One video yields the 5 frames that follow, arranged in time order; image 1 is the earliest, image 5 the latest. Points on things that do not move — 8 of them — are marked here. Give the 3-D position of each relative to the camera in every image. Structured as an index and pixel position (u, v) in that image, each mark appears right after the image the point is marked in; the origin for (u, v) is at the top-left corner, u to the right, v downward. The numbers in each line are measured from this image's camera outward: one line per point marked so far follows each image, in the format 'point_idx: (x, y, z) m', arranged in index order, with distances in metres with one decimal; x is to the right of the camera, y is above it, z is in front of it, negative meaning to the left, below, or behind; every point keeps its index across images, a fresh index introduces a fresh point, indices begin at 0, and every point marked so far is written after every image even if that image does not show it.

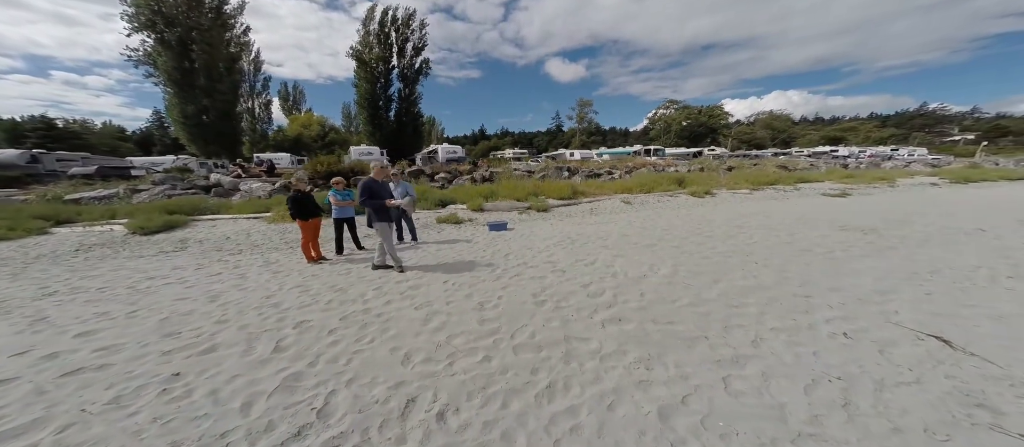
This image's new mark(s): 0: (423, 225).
0: (-2.4, -0.1, +9.2) m
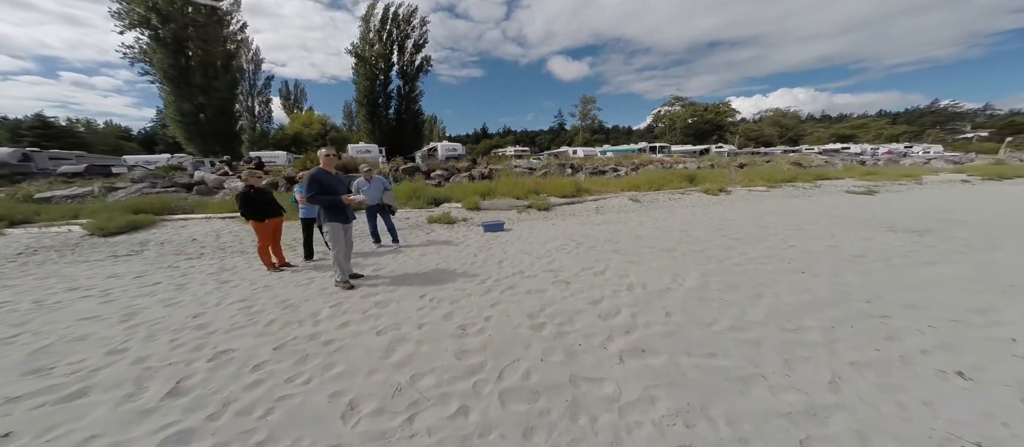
0: (-2.5, -0.1, +8.3) m
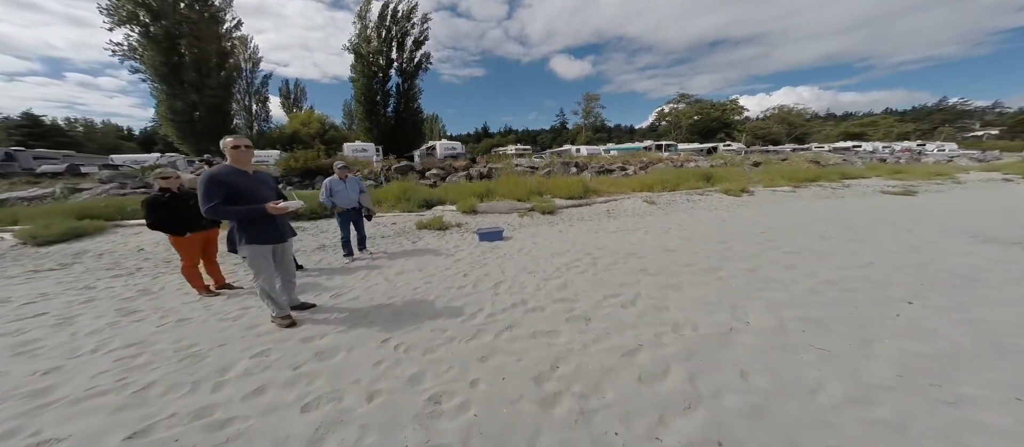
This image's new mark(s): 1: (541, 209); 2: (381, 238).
0: (-2.5, -0.2, +7.3) m
1: (+0.7, +0.4, +8.7) m
2: (-2.7, -0.3, +6.9) m
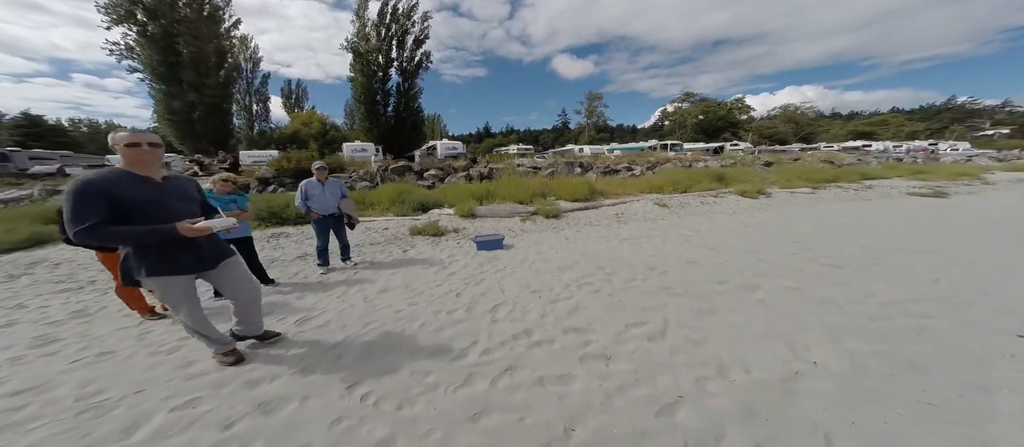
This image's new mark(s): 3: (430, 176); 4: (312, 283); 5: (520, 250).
0: (-2.5, -0.3, +6.7) m
1: (+0.8, +0.3, +8.1) m
2: (-2.7, -0.4, +6.3) m
3: (-3.4, +2.0, +13.8) m
4: (-2.6, -0.8, +4.4) m
5: (+0.1, -0.4, +5.5) m
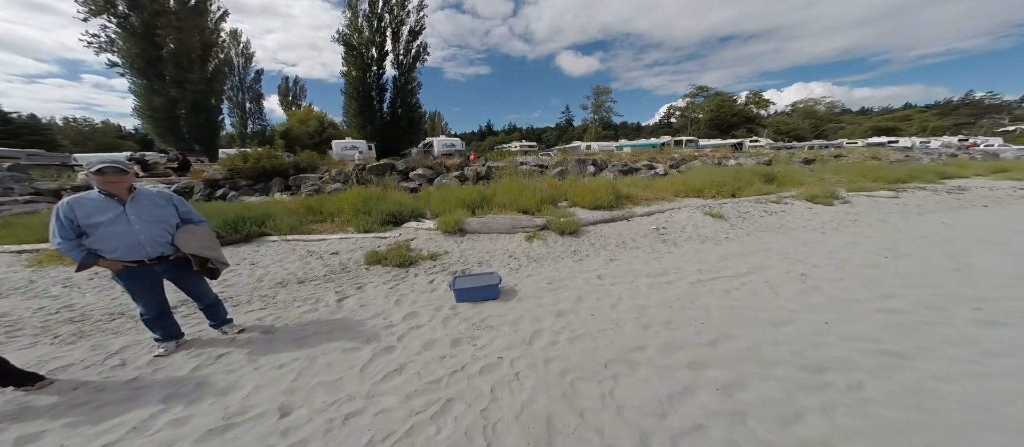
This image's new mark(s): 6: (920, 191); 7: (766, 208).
0: (-2.4, -0.7, +4.5) m
1: (+0.8, -0.1, +5.8) m
2: (-2.7, -0.8, +4.1) m
3: (-3.3, +1.6, +11.6) m
4: (-2.6, -1.1, +2.2) m
5: (+0.1, -0.8, +3.3) m
6: (+11.0, +0.9, +9.0) m
7: (+5.5, +0.4, +7.2) m
